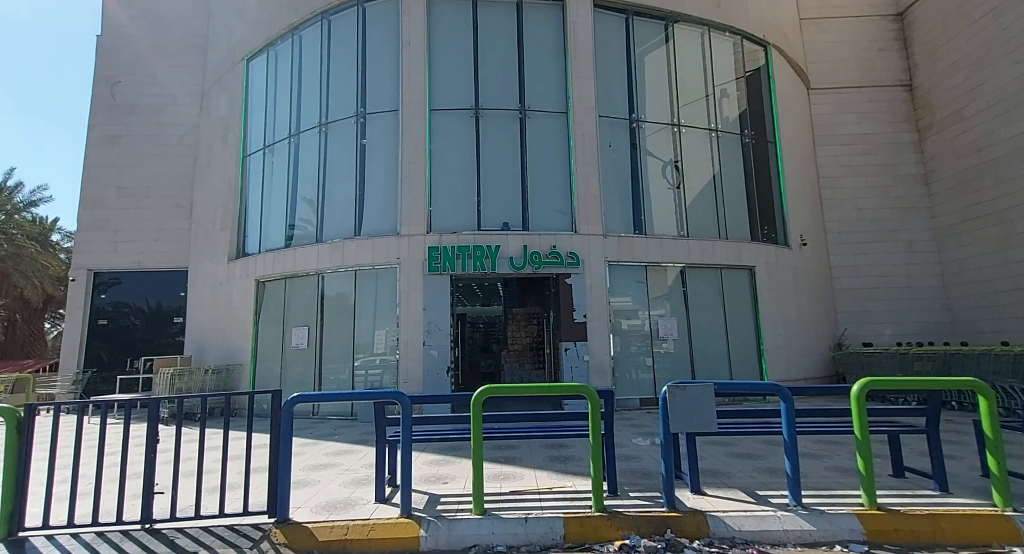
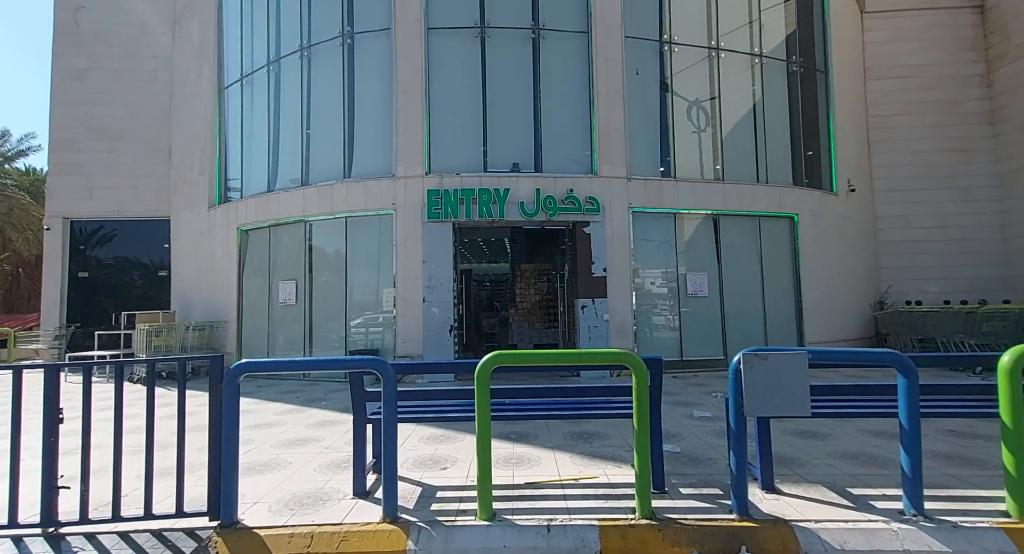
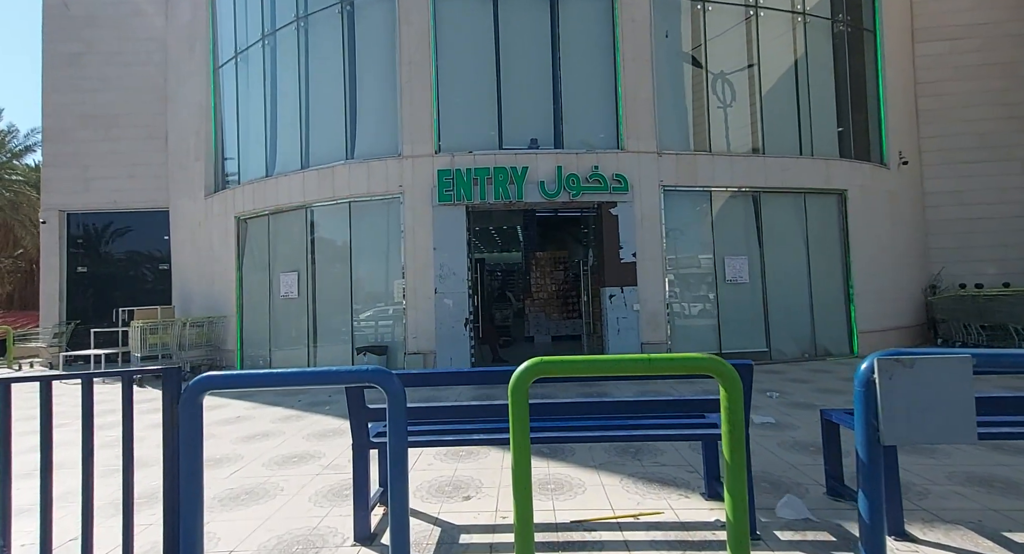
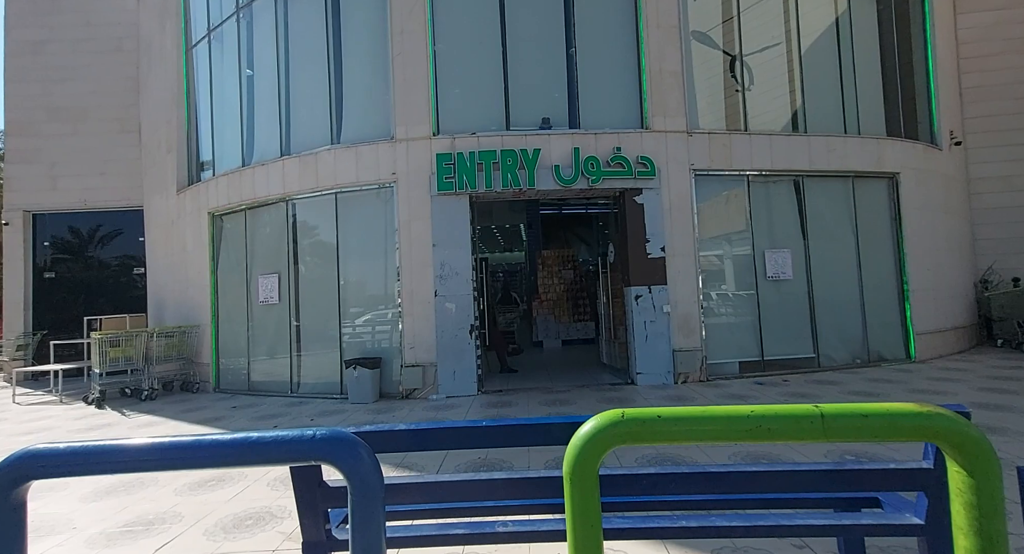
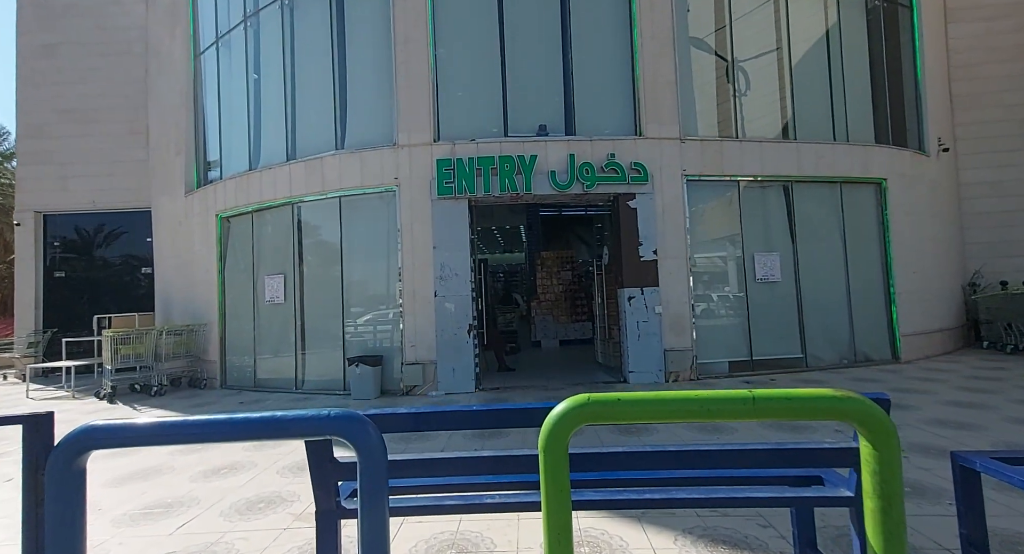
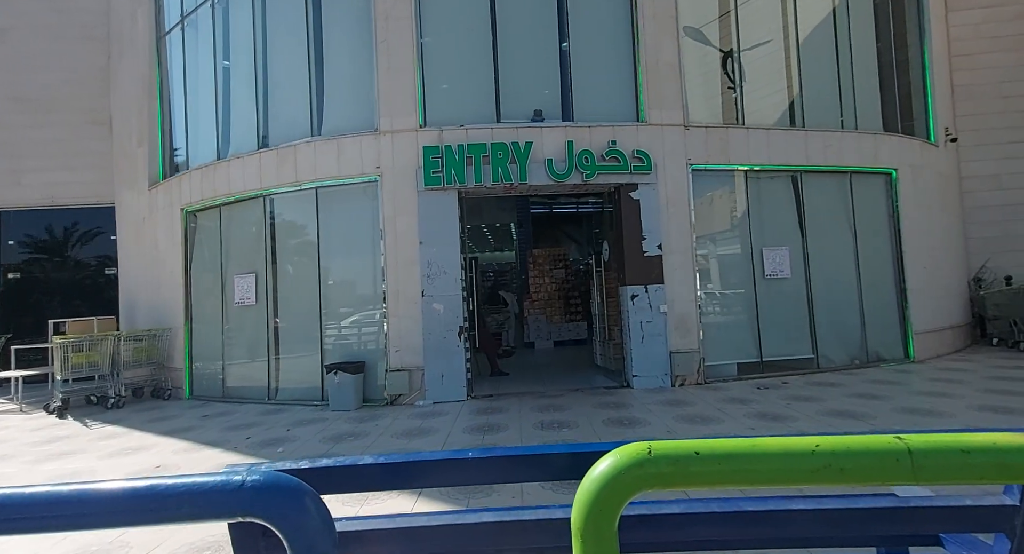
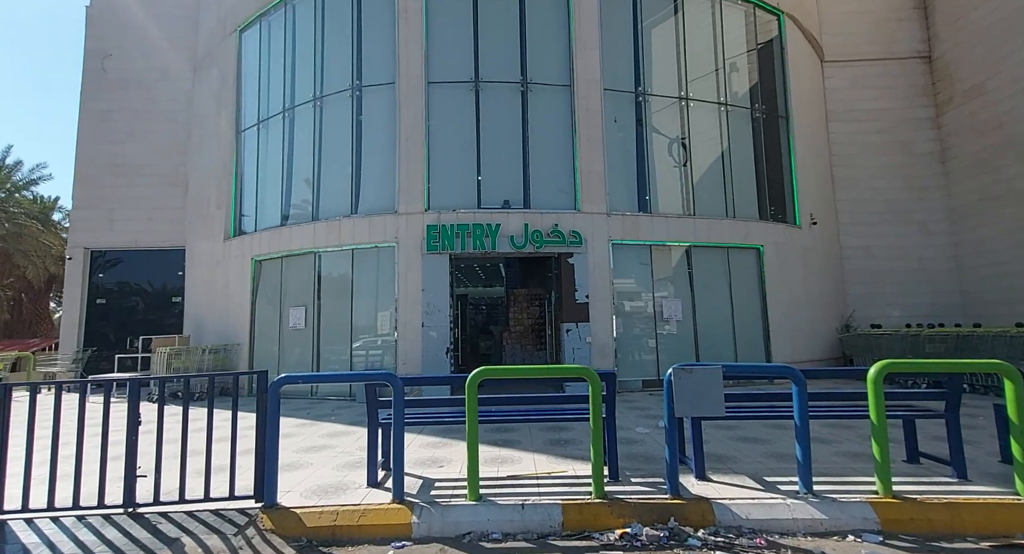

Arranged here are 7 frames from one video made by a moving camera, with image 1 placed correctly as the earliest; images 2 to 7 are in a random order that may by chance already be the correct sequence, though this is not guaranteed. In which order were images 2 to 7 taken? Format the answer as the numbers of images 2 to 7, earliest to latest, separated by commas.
7, 2, 3, 5, 4, 6
